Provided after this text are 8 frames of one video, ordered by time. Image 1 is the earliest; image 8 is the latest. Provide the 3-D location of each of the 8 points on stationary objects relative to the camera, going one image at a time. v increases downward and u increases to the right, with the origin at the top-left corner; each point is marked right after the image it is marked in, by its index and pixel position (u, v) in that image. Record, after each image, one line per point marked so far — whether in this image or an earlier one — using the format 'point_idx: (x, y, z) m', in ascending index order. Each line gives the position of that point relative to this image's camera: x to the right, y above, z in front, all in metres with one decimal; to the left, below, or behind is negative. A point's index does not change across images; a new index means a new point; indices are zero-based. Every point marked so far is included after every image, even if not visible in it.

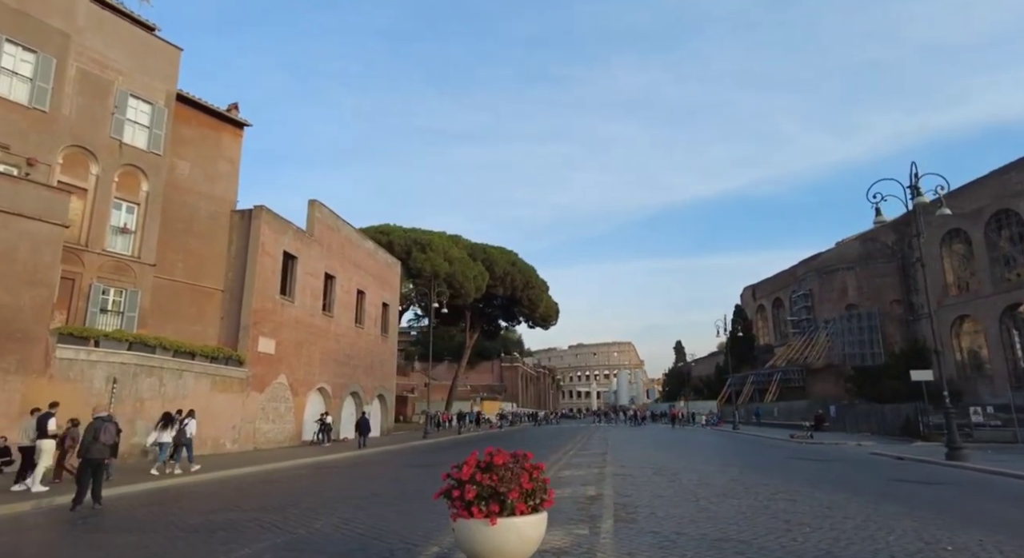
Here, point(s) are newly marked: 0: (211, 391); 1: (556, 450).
0: (-10.1, -3.7, +20.0) m
1: (+1.4, -5.4, +18.7) m
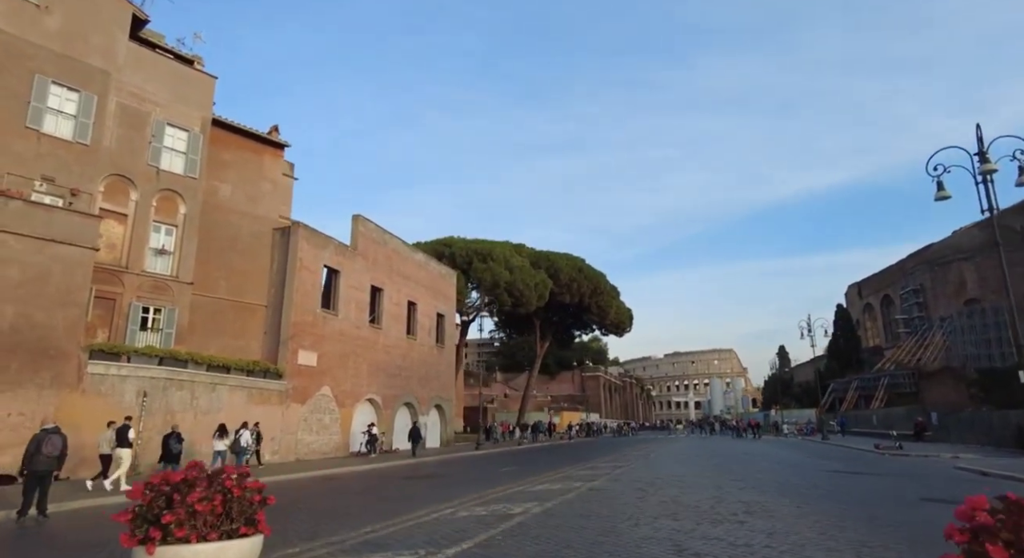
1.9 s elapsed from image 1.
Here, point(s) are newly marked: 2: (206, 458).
0: (-9.1, -4.3, +20.7) m
1: (+2.1, -5.4, +17.6) m
2: (-9.5, -5.6, +19.1) m
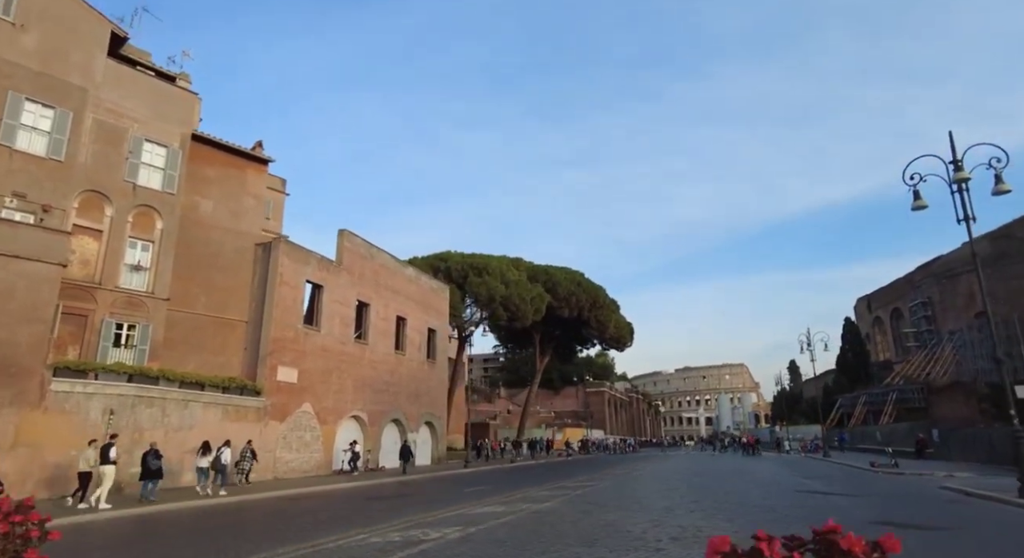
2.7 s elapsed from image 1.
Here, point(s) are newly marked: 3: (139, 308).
0: (-9.8, -4.8, +20.4) m
1: (+1.3, -5.8, +17.2) m
2: (-10.3, -6.1, +18.8) m
3: (-12.2, -0.9, +19.6) m
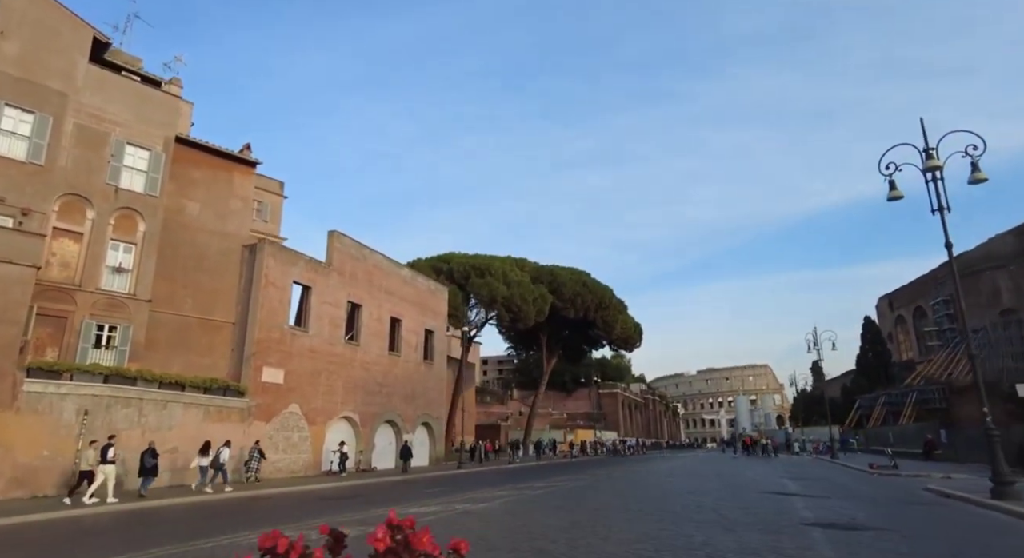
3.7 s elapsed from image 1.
0: (-10.5, -4.8, +20.5) m
1: (+0.5, -5.7, +16.9) m
2: (-11.0, -6.2, +18.9) m
3: (-12.9, -1.0, +19.8) m
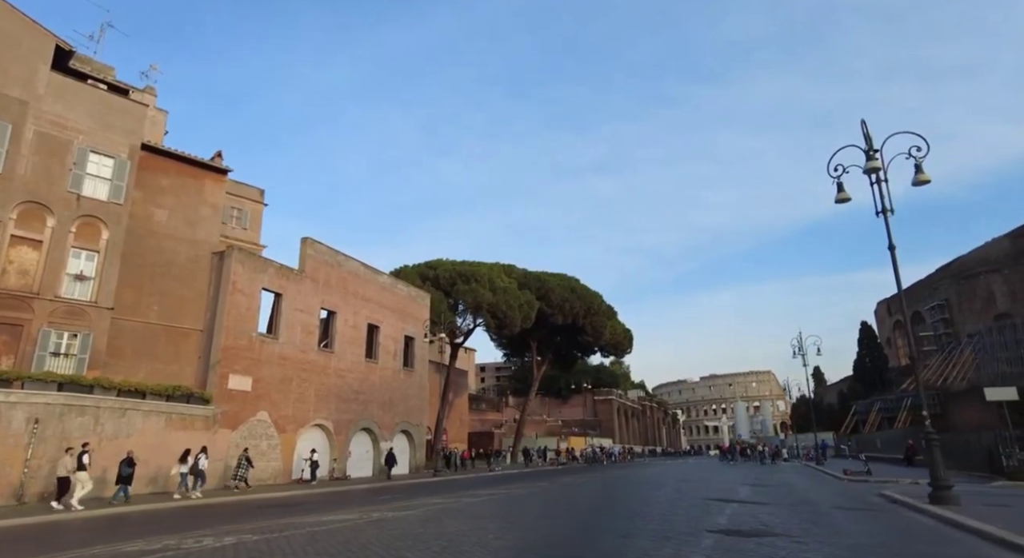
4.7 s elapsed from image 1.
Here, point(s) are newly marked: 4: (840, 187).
0: (-11.7, -5.1, +20.4) m
1: (-0.7, -5.9, +16.7) m
2: (-12.2, -6.4, +18.8) m
3: (-14.2, -1.3, +19.8) m
4: (+7.6, +2.1, +14.0) m
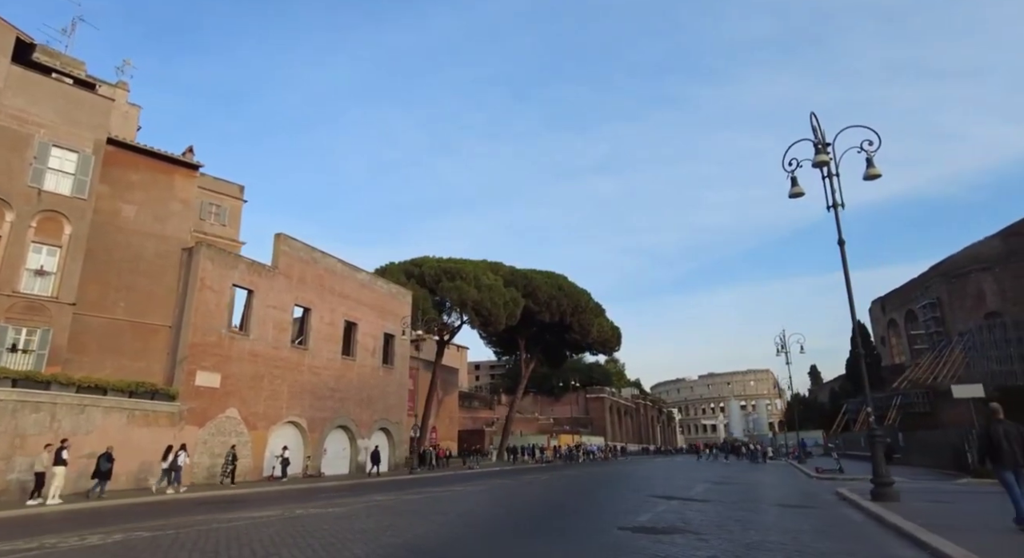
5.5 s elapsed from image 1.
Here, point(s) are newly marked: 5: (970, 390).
0: (-12.9, -4.9, +20.2) m
1: (-1.9, -5.7, +16.5) m
2: (-13.4, -6.2, +18.7) m
3: (-15.4, -1.1, +19.6) m
4: (+6.5, +2.3, +13.8) m
5: (+14.9, -3.6, +19.6) m
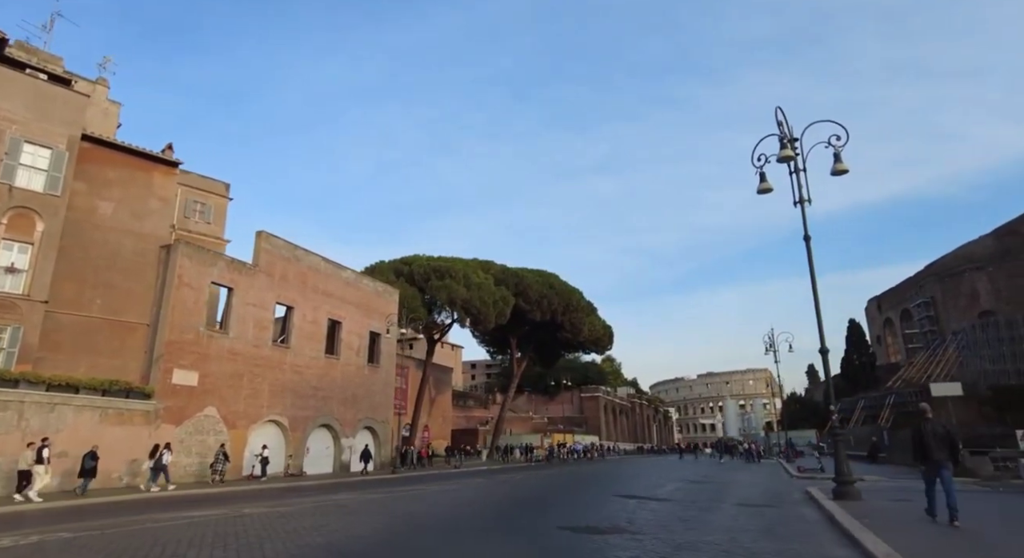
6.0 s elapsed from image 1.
0: (-13.7, -4.8, +20.1) m
1: (-2.7, -5.7, +16.4) m
2: (-14.2, -6.1, +18.5) m
3: (-16.2, -1.0, +19.4) m
4: (+5.7, +2.3, +13.7) m
5: (+14.1, -3.5, +19.5) m
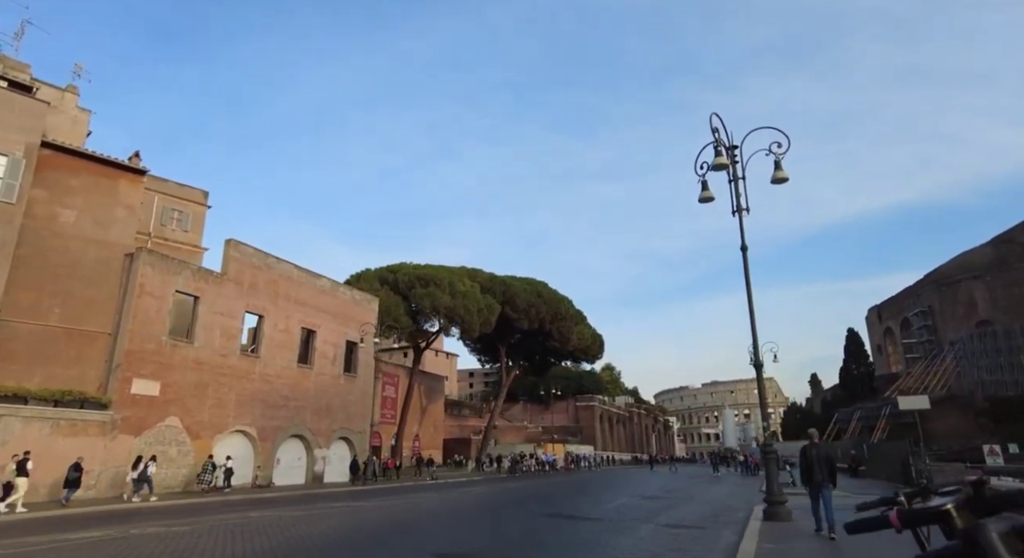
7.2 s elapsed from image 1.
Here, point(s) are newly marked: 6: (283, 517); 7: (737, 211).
0: (-15.1, -5.1, +19.7) m
1: (-4.1, -5.9, +16.0) m
2: (-15.6, -6.4, +18.2) m
3: (-17.6, -1.3, +19.2) m
4: (+4.3, +2.1, +13.3) m
5: (+12.8, -3.9, +18.9) m
6: (-4.5, -4.6, +11.7) m
7: (+4.6, +1.4, +12.3) m
